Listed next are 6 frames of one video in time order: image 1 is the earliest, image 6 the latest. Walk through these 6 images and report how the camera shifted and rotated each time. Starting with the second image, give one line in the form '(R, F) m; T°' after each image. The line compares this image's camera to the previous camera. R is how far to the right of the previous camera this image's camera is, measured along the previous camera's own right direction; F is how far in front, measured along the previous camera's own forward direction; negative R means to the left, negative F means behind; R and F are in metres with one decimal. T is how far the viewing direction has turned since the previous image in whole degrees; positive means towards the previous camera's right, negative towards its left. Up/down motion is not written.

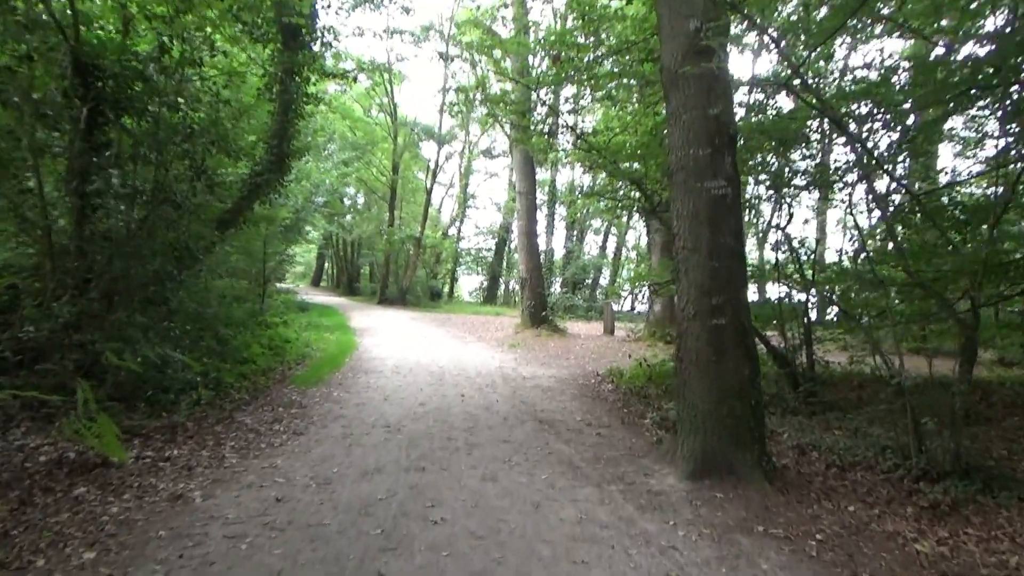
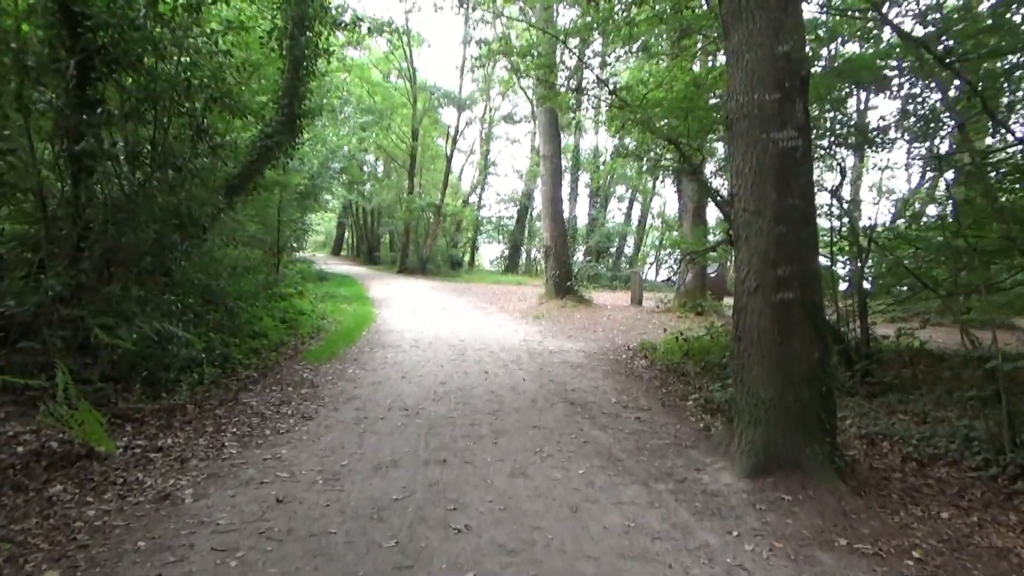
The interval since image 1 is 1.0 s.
(-0.1, +0.8) m; -2°
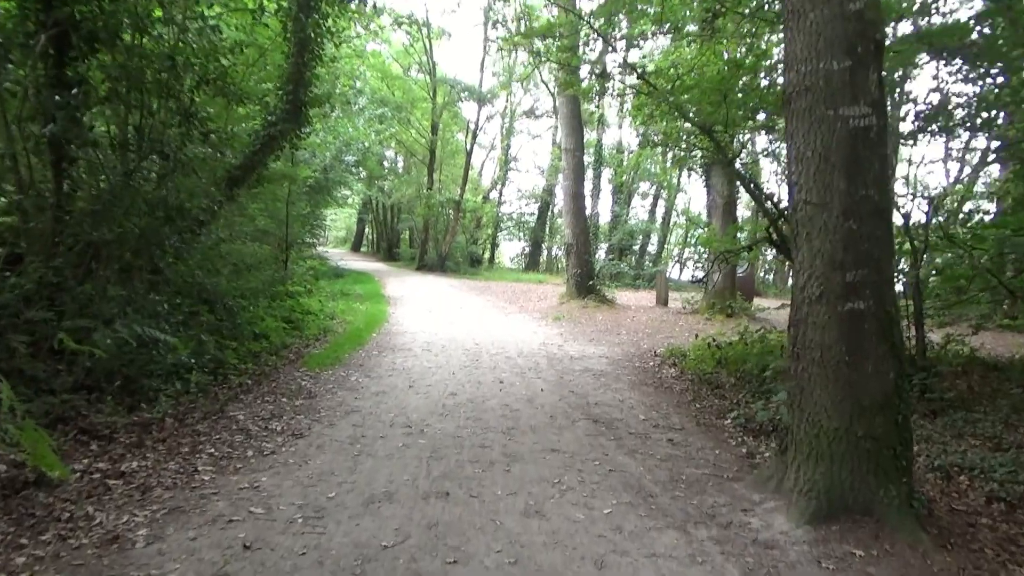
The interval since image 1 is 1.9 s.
(0.0, +0.8) m; -2°
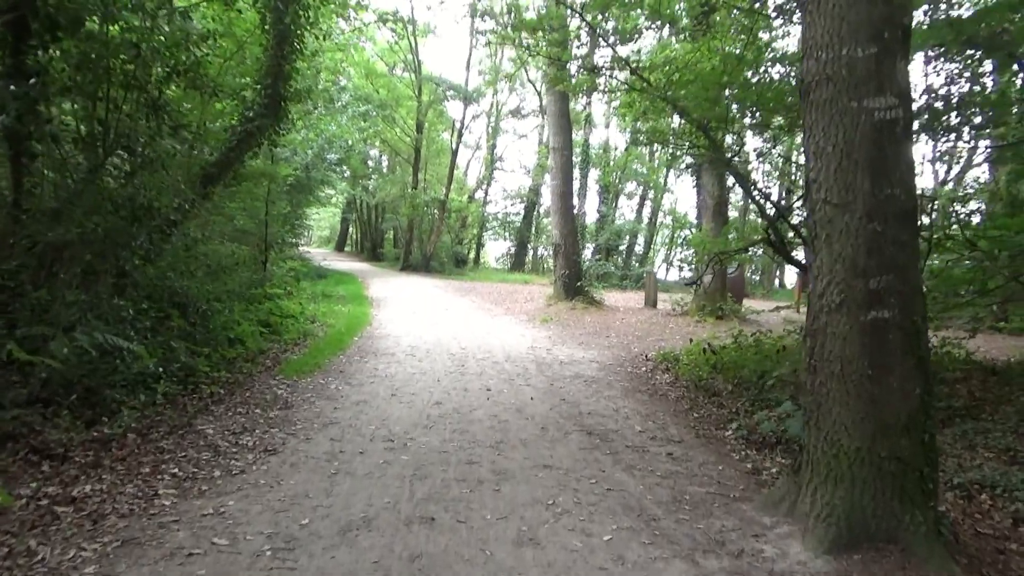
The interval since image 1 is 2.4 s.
(0.0, +0.4) m; +1°
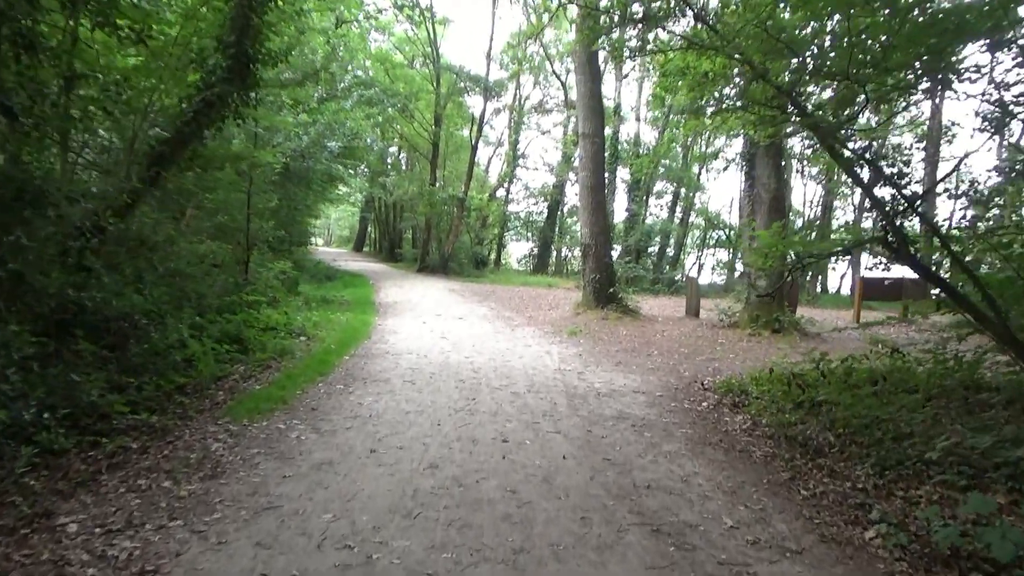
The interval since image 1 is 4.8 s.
(0.0, +2.2) m; -2°
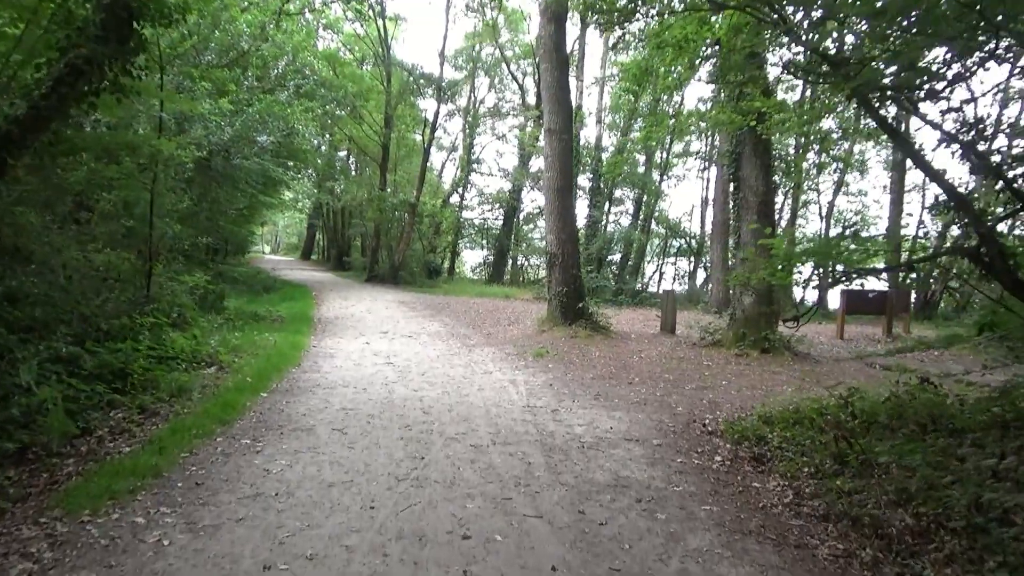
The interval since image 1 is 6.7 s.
(-0.1, +1.8) m; +3°
